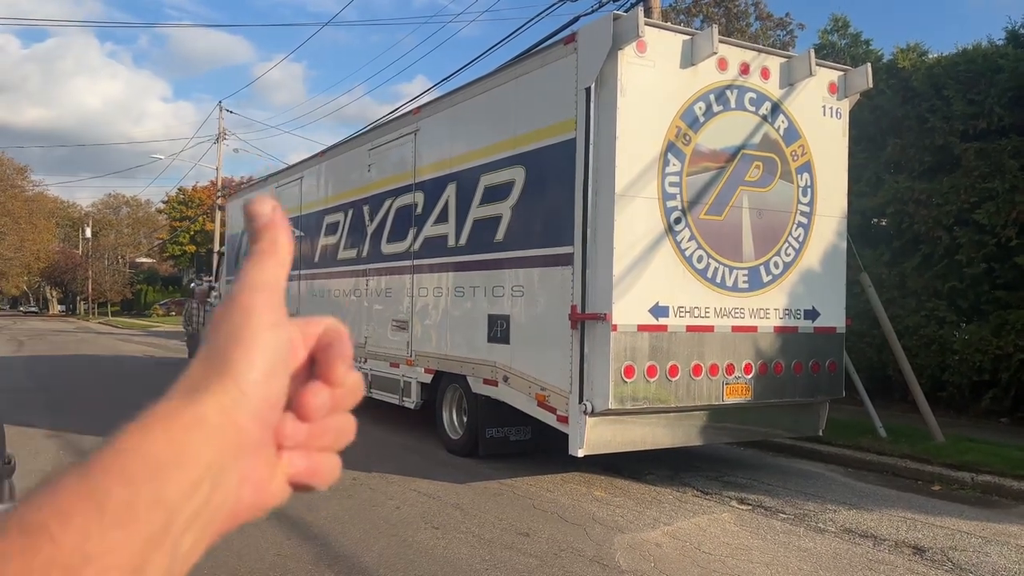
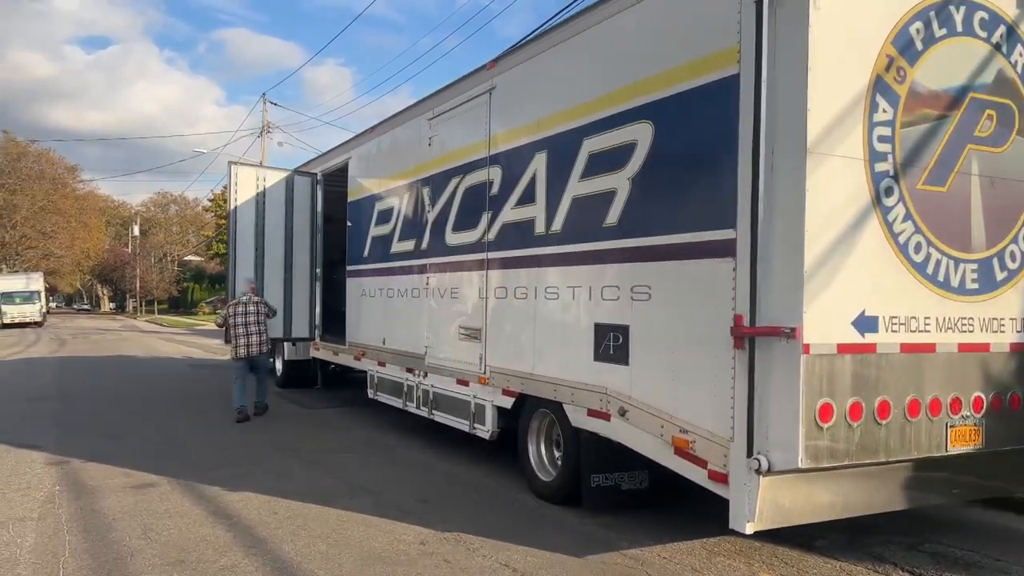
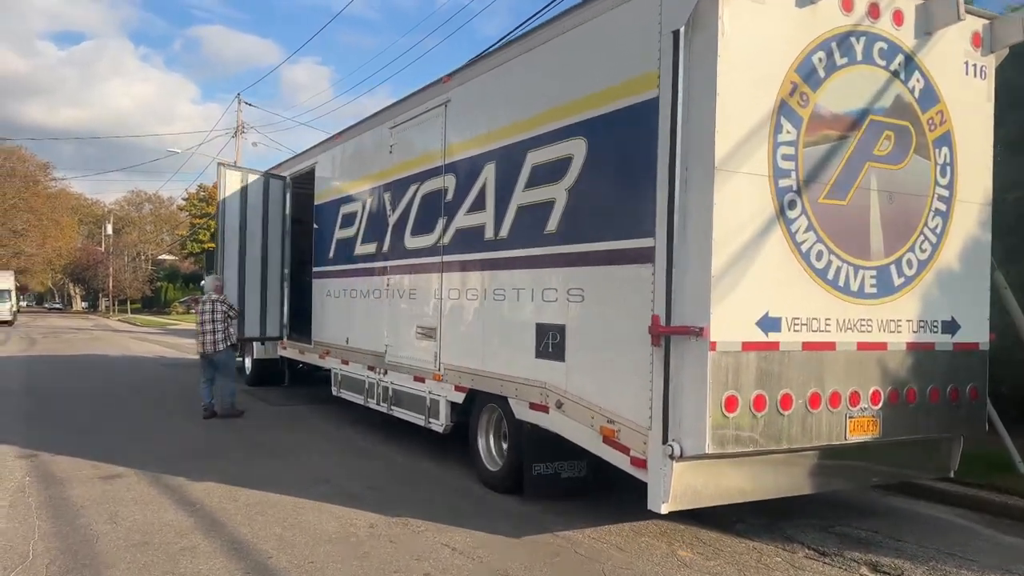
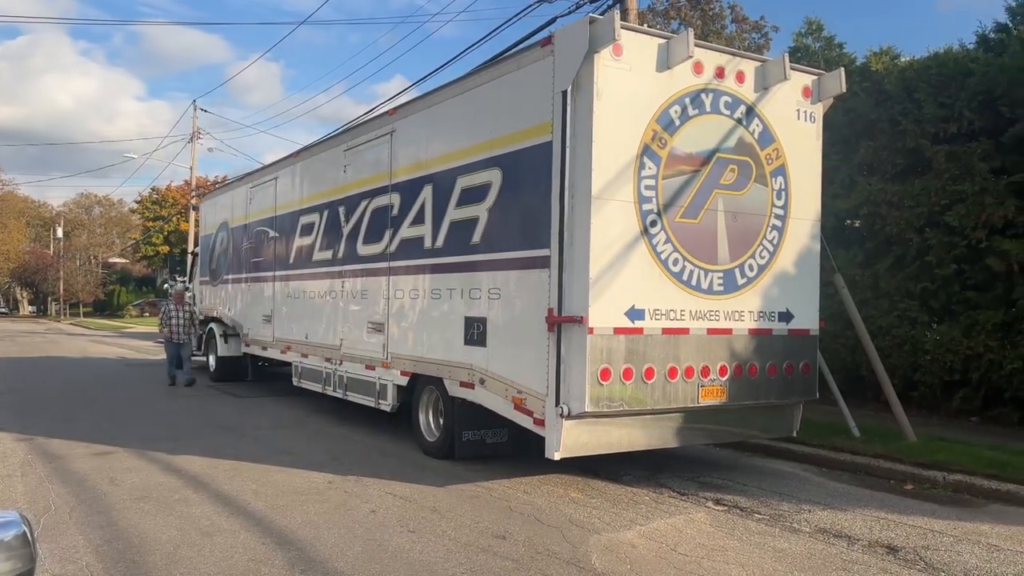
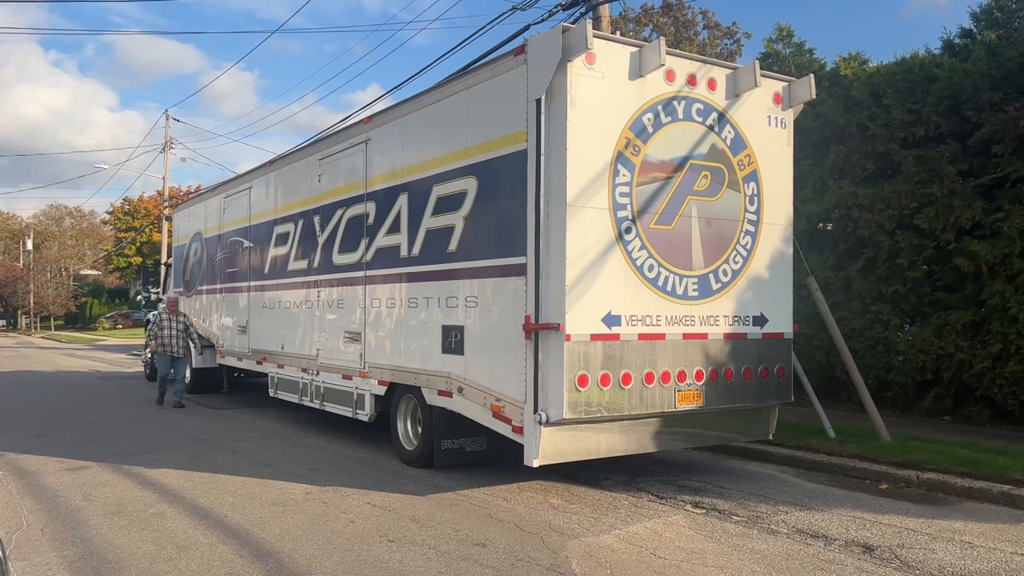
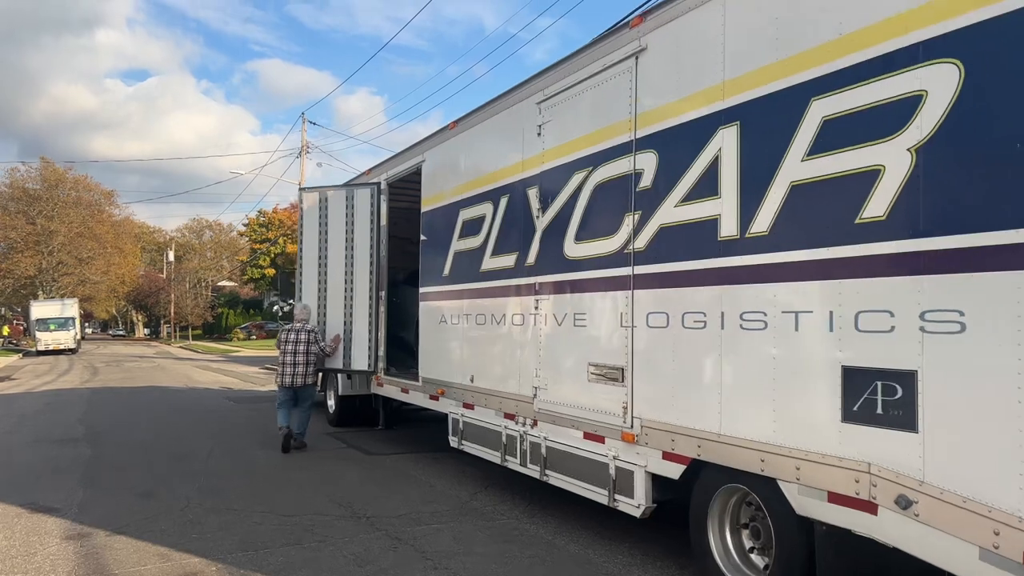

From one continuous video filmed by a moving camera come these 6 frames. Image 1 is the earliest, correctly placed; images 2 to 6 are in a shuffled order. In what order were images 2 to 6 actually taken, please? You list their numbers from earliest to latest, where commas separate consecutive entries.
4, 5, 3, 2, 6
